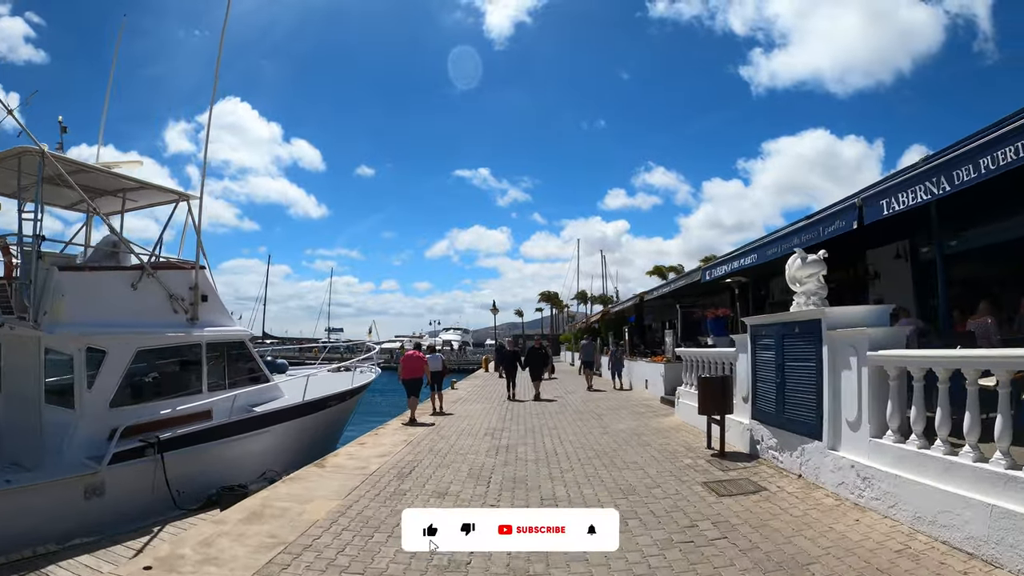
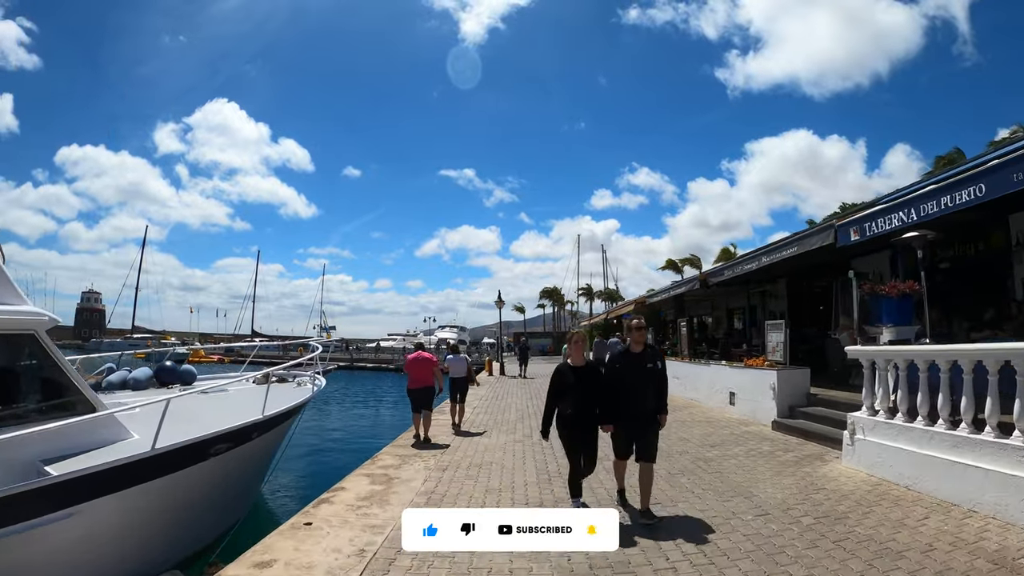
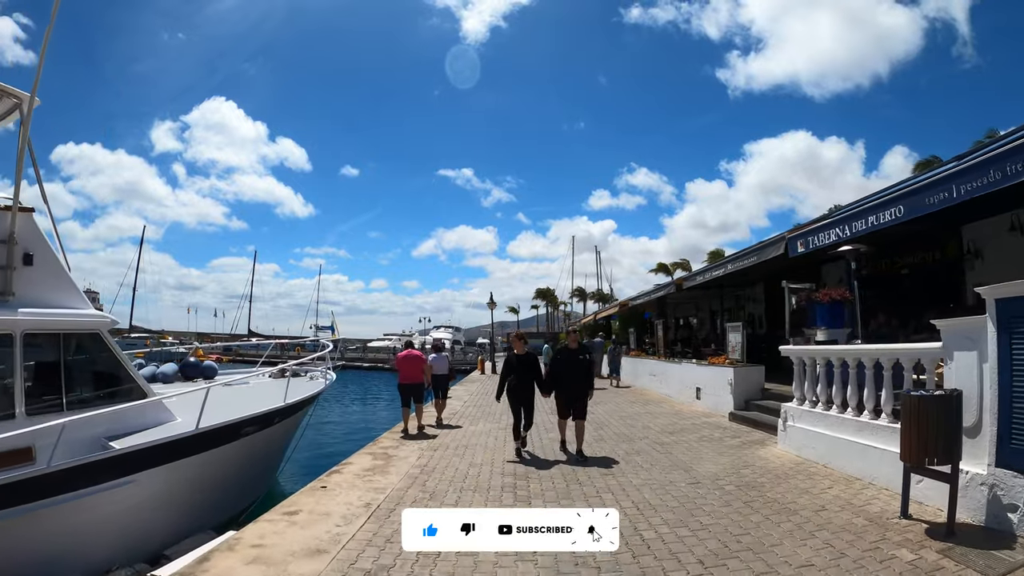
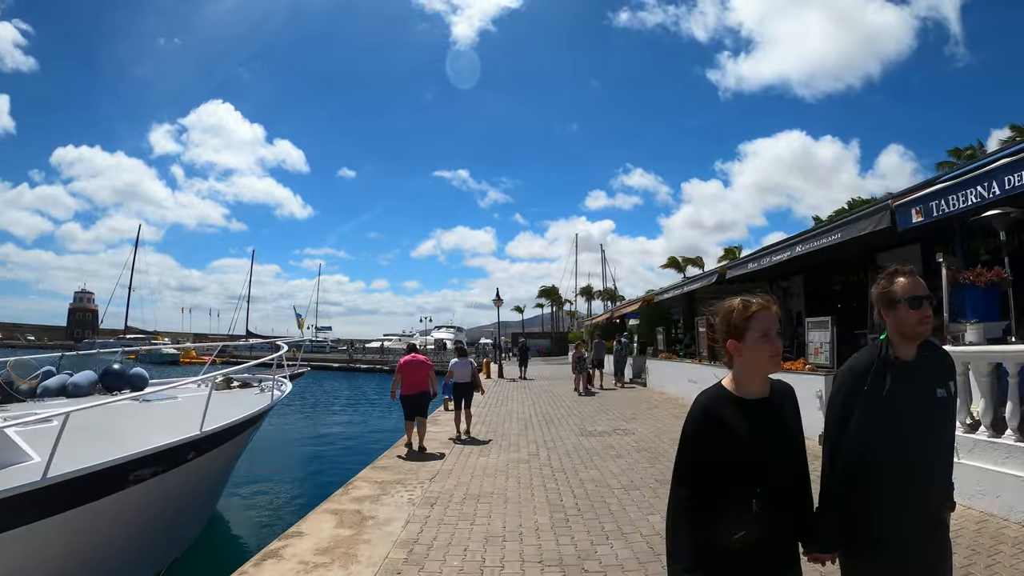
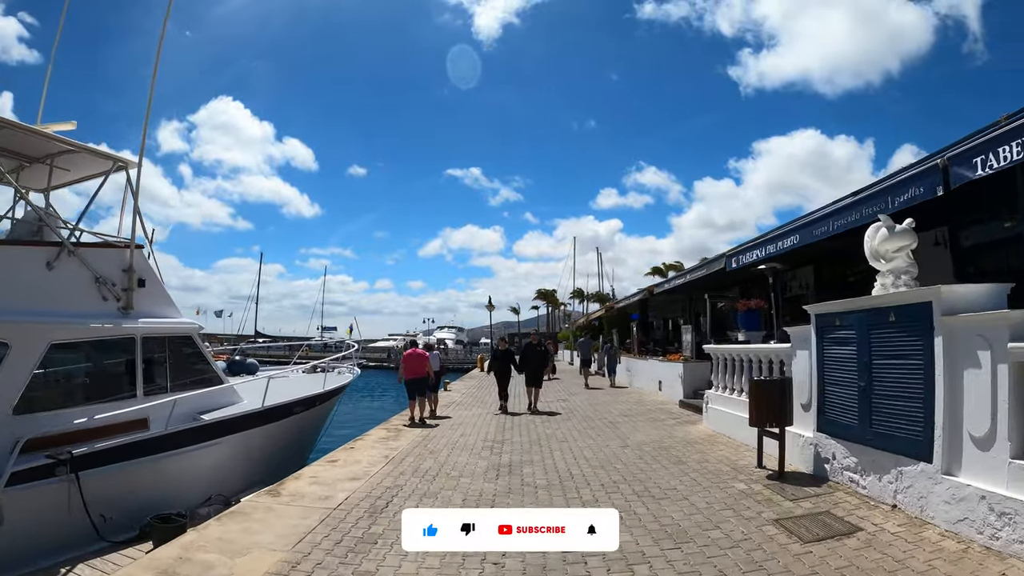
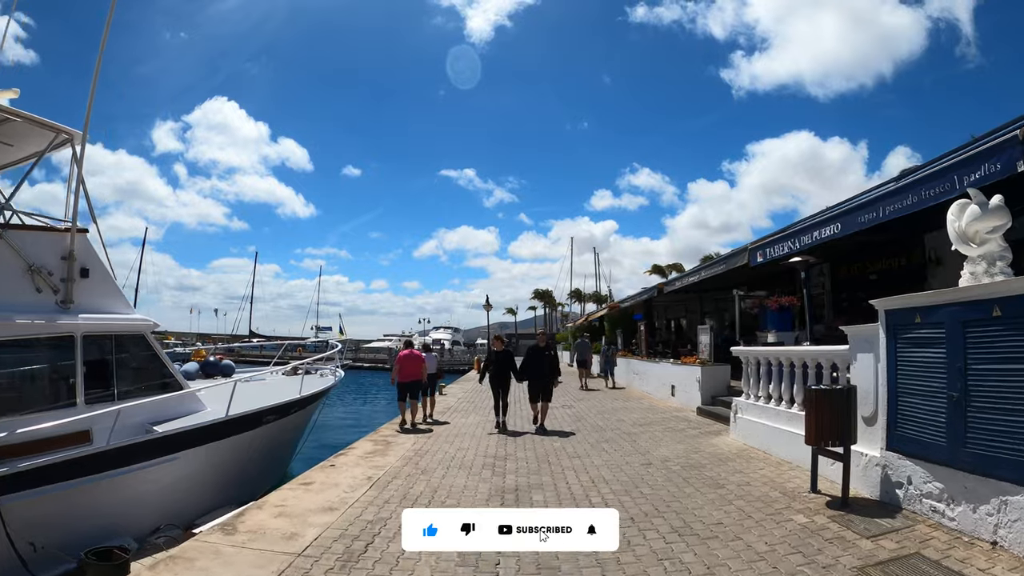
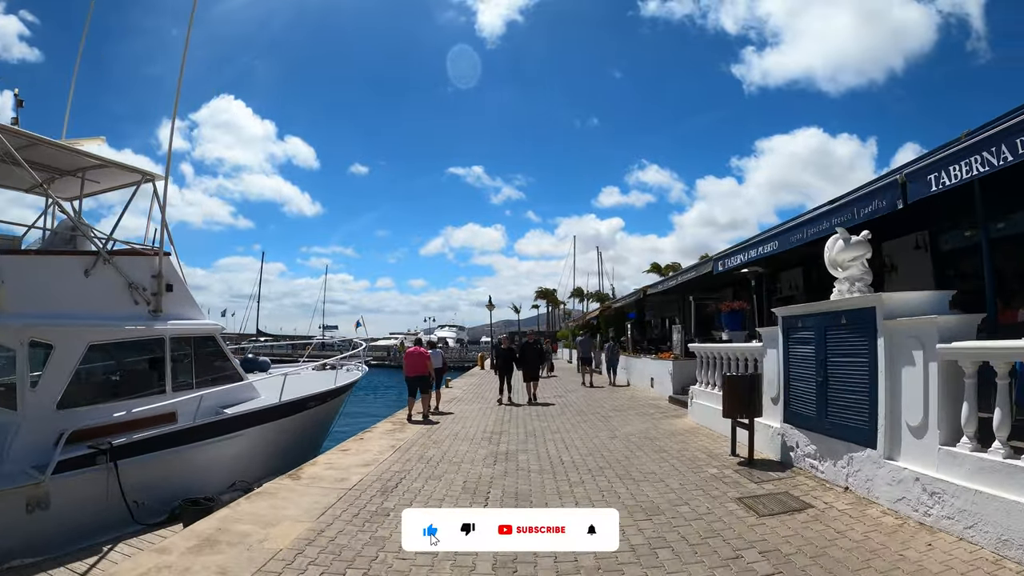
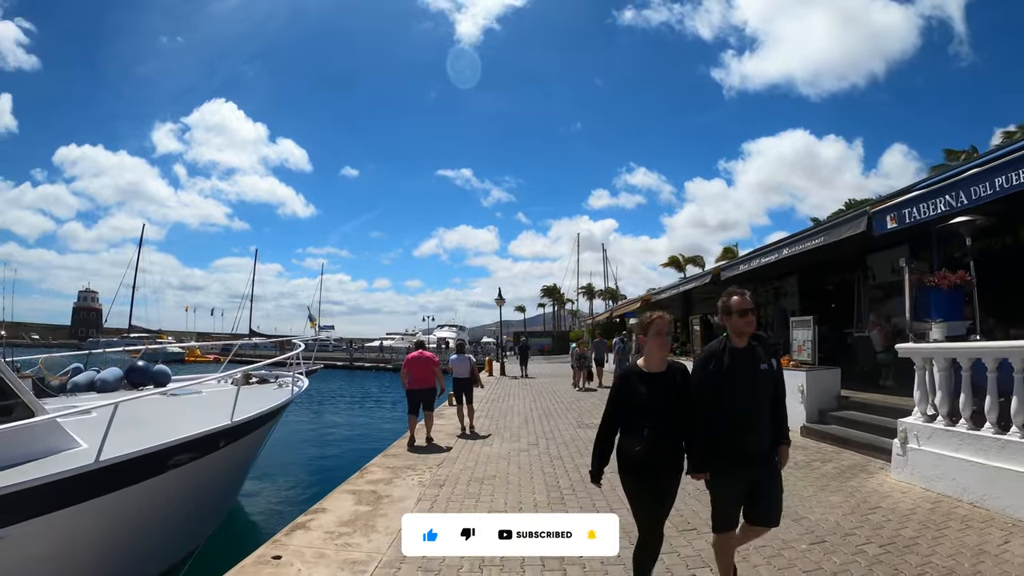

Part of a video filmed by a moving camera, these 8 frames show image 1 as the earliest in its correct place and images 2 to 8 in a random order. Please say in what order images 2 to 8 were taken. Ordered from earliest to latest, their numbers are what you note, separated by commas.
7, 5, 6, 3, 2, 8, 4
